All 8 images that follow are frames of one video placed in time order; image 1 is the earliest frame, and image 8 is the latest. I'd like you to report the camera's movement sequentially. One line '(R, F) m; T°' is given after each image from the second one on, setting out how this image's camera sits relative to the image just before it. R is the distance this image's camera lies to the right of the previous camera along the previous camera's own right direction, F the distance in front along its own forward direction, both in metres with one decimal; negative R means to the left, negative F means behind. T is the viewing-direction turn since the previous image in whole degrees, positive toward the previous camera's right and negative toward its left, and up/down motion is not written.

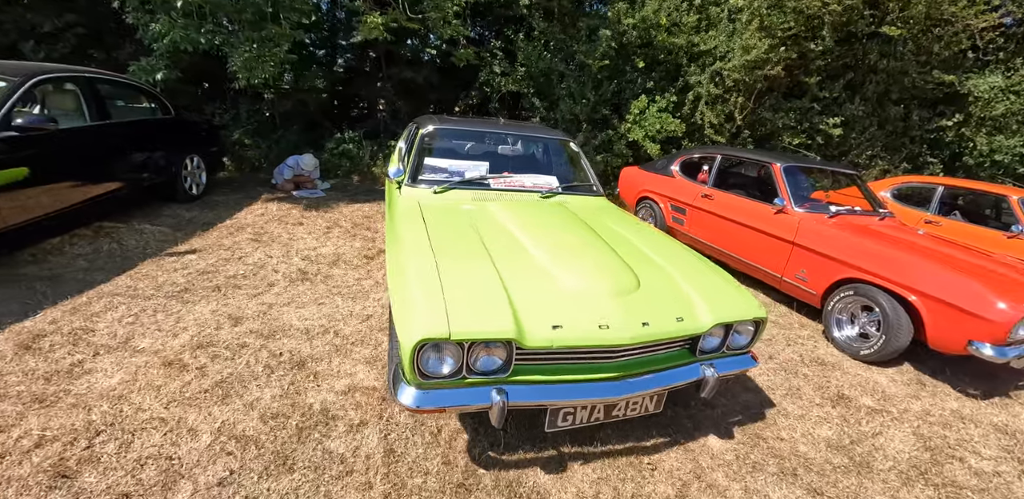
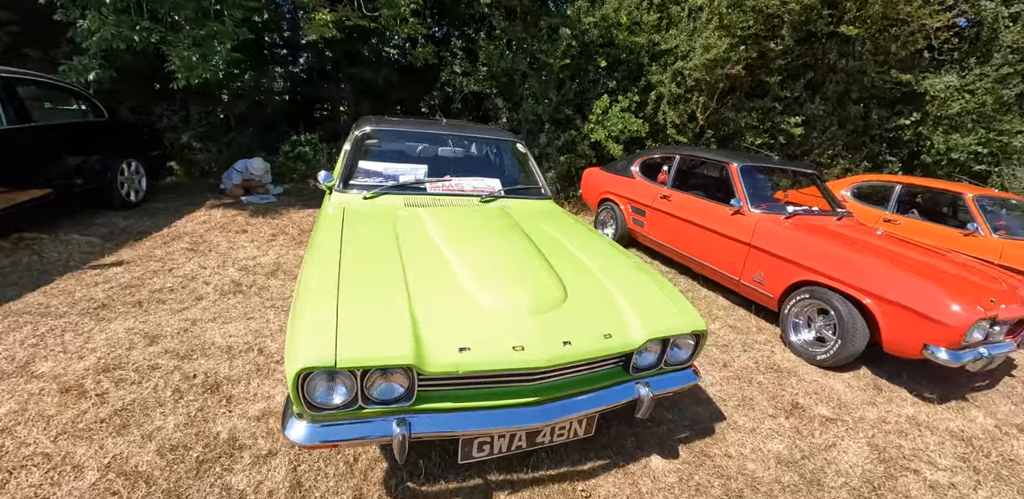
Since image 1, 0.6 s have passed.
(+0.4, +0.2) m; +2°
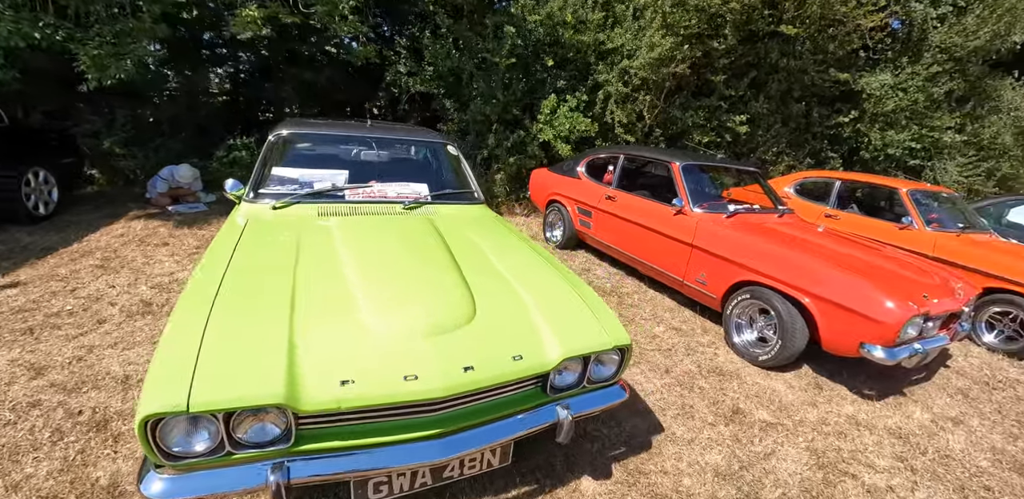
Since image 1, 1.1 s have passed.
(+0.4, +0.2) m; +4°
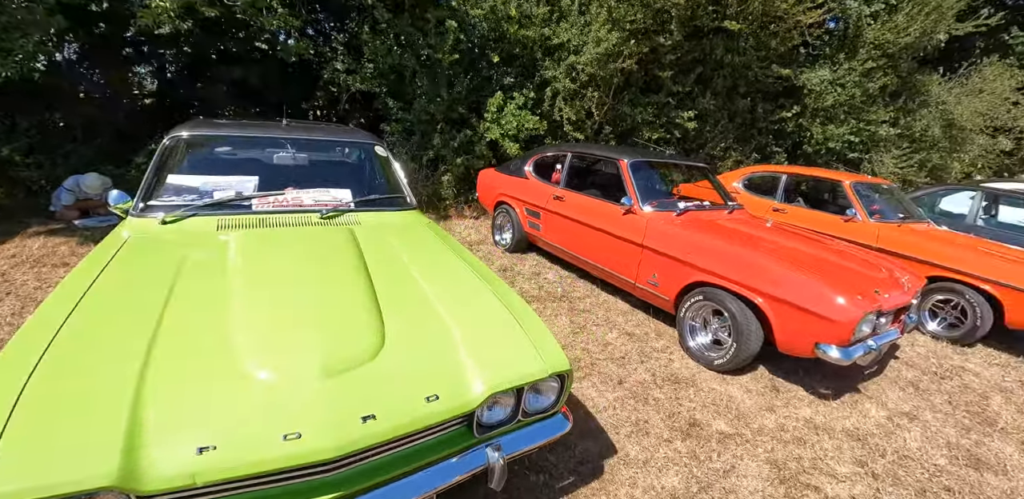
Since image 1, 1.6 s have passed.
(+0.2, +0.3) m; +5°
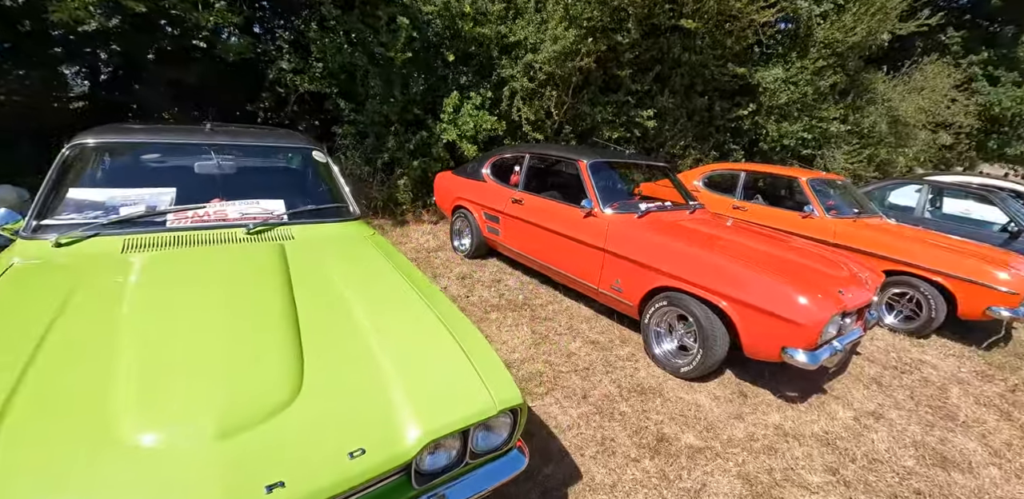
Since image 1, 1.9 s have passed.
(+0.1, +0.2) m; +4°
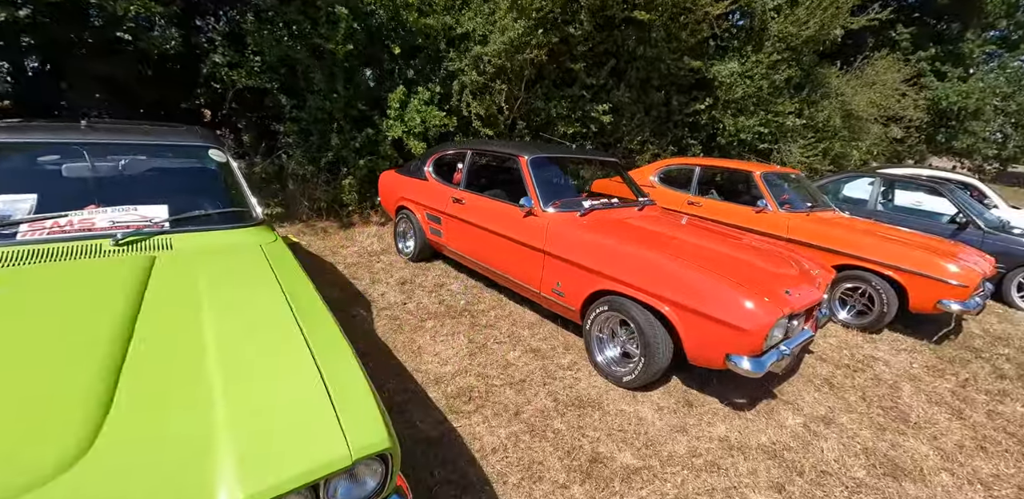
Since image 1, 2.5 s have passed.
(+0.4, +0.3) m; +3°
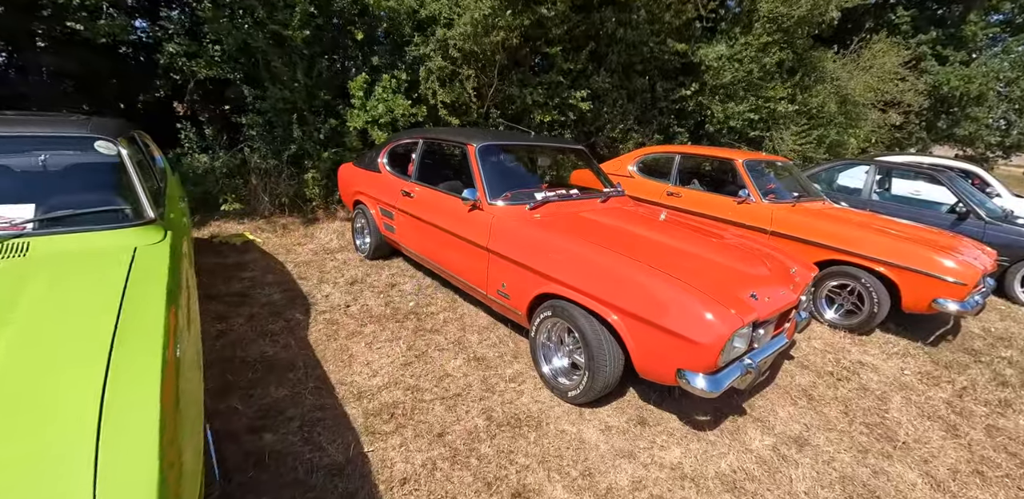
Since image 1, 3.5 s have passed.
(+0.5, +0.3) m; 0°
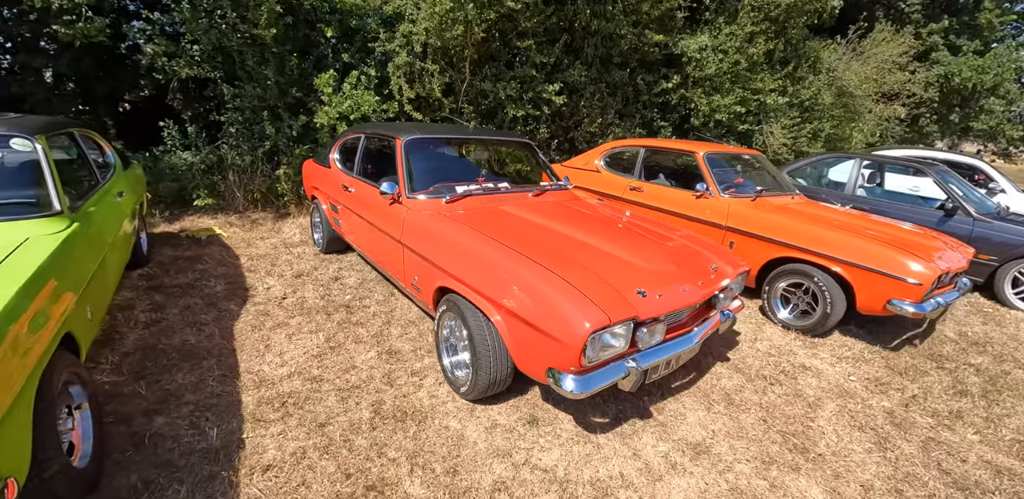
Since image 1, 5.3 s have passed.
(+0.8, +0.1) m; -3°
